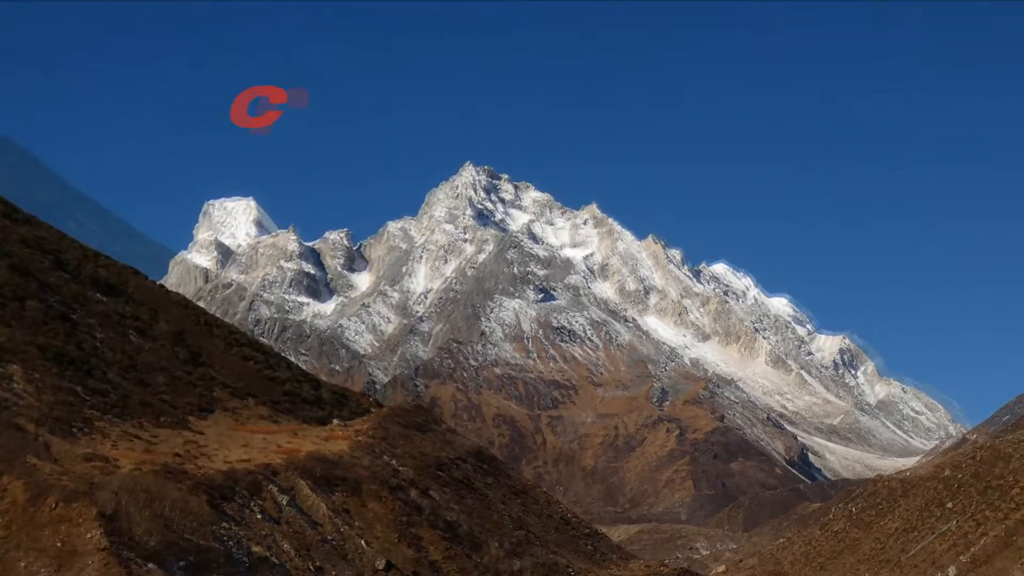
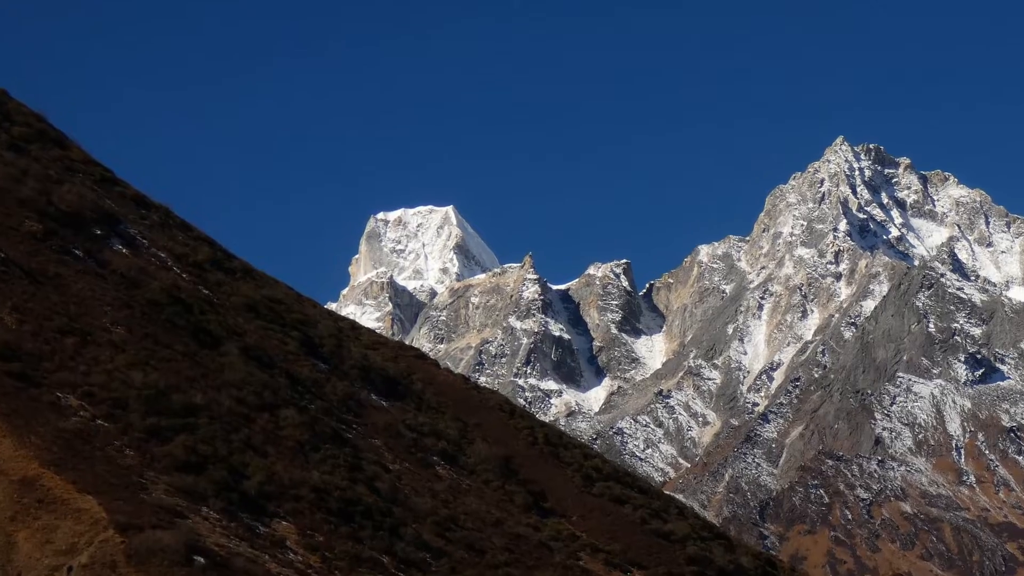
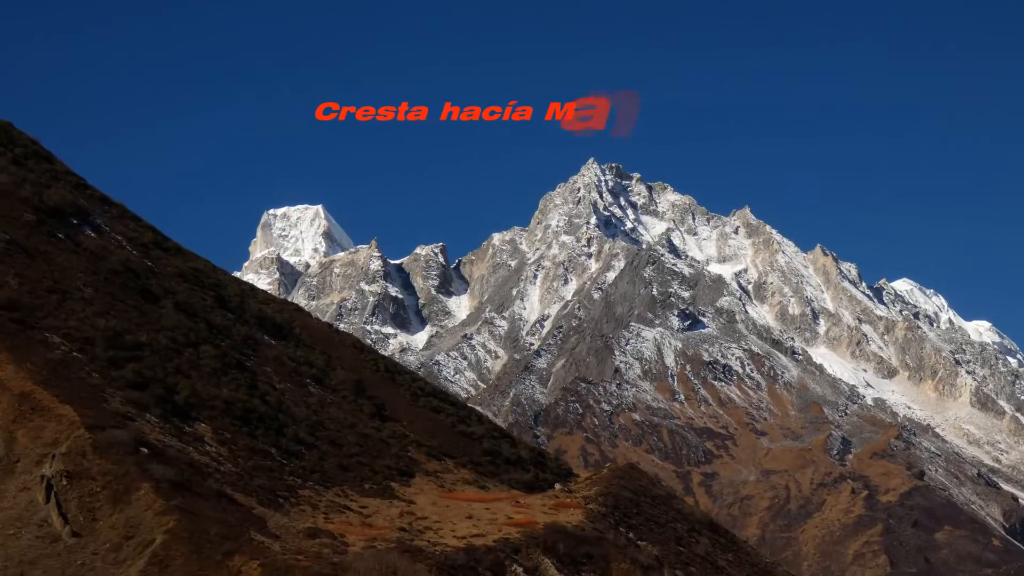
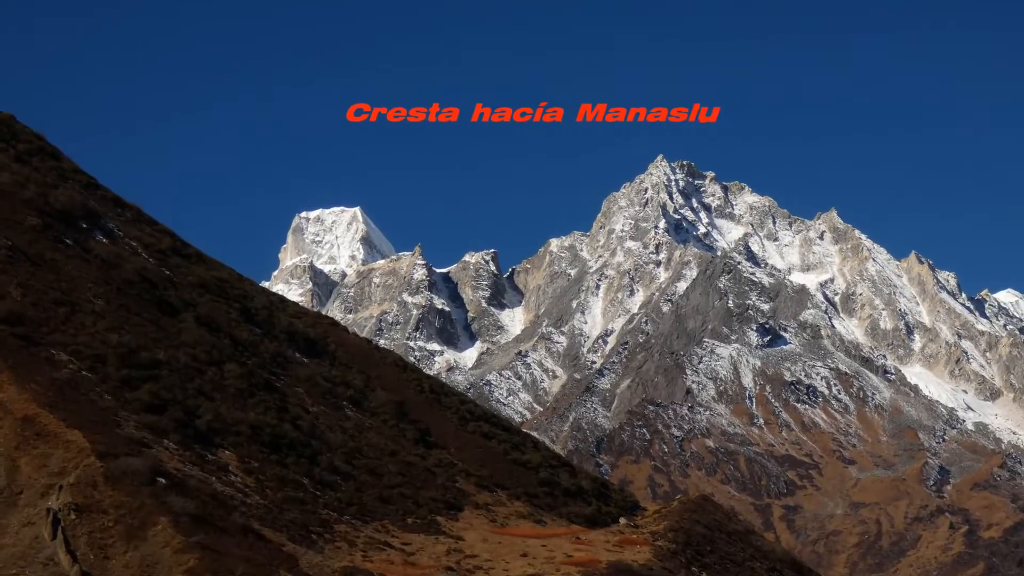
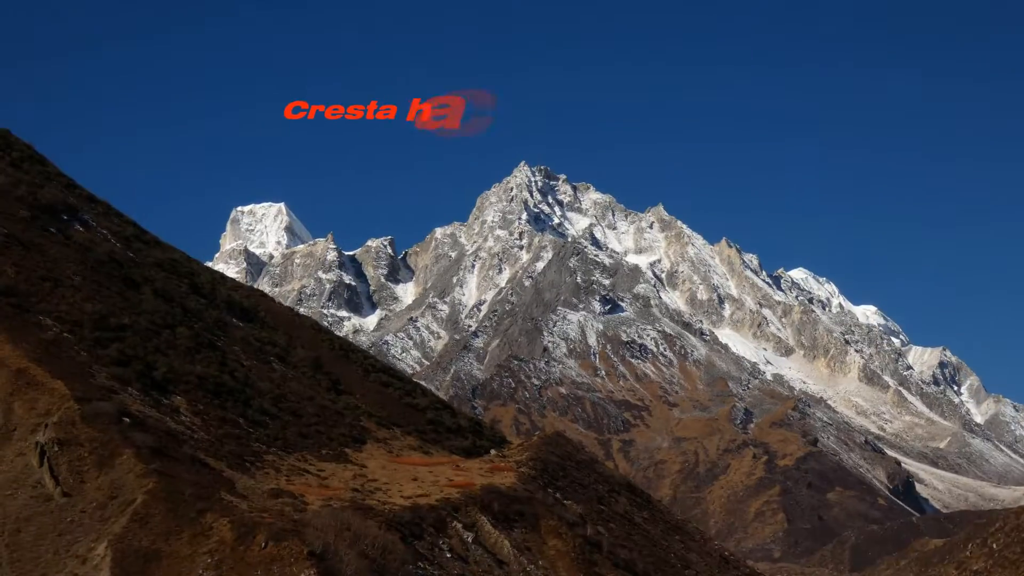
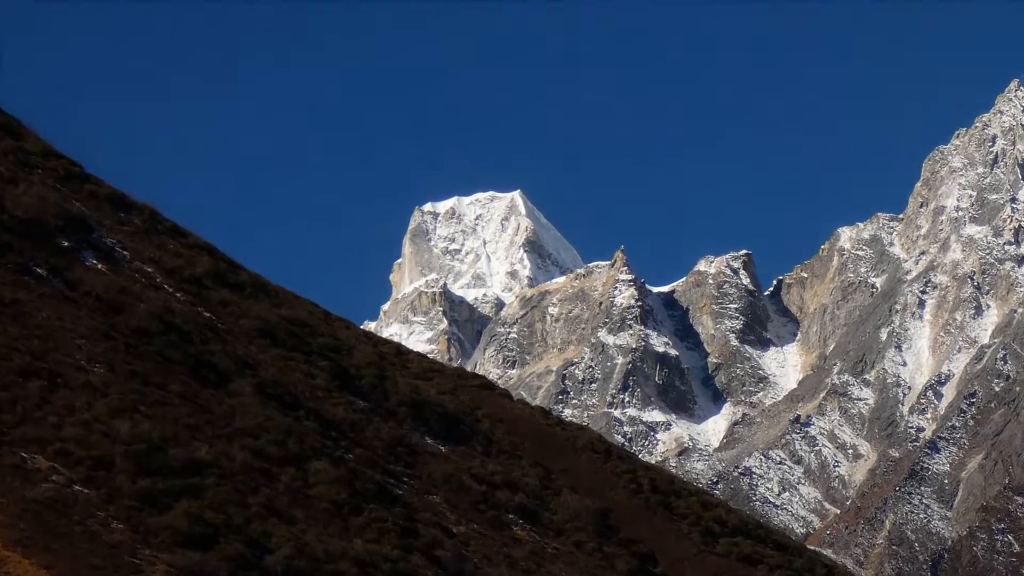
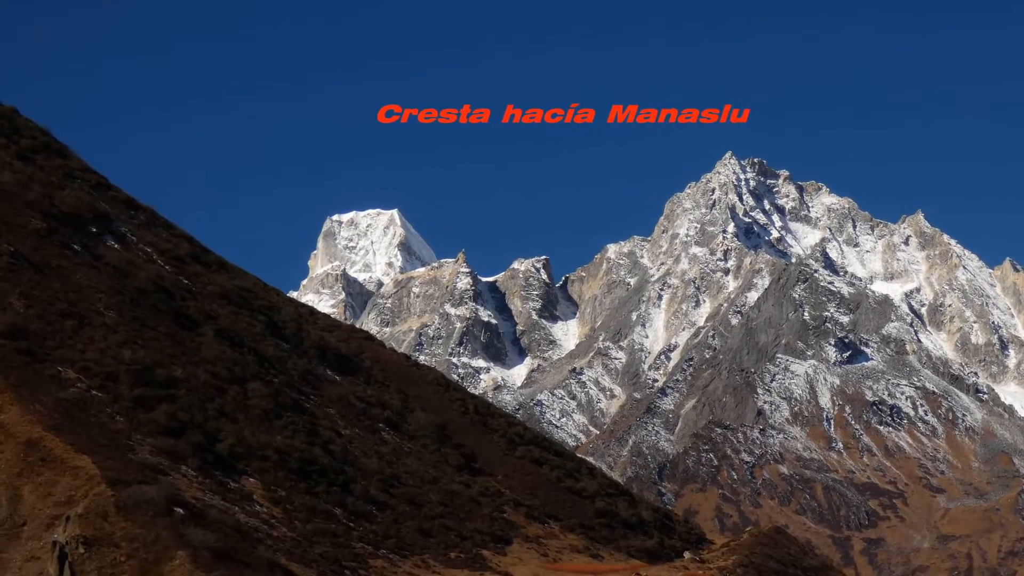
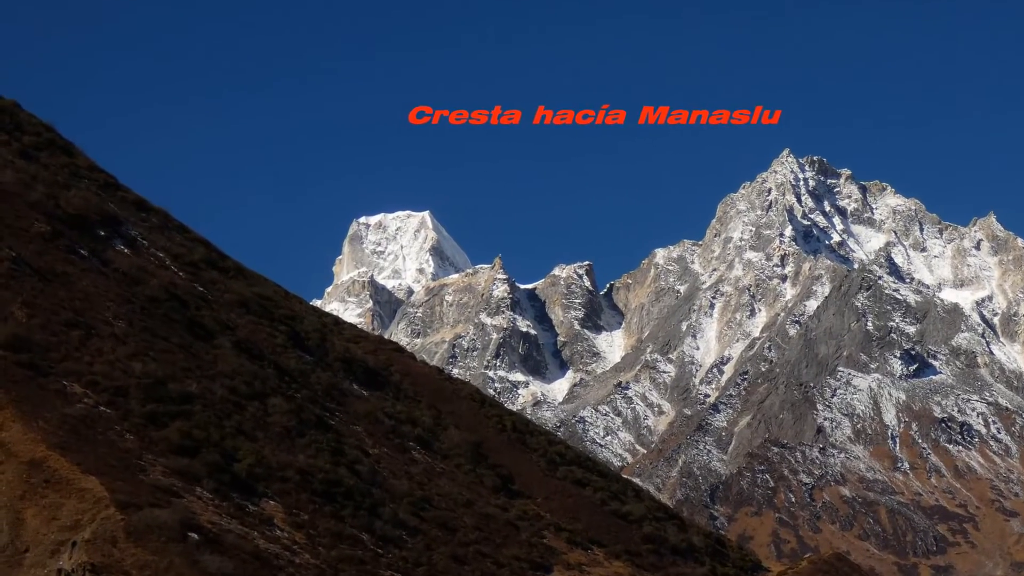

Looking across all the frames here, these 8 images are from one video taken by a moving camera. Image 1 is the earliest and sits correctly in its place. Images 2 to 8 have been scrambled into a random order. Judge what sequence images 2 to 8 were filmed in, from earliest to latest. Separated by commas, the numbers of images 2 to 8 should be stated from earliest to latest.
5, 3, 4, 7, 8, 2, 6
